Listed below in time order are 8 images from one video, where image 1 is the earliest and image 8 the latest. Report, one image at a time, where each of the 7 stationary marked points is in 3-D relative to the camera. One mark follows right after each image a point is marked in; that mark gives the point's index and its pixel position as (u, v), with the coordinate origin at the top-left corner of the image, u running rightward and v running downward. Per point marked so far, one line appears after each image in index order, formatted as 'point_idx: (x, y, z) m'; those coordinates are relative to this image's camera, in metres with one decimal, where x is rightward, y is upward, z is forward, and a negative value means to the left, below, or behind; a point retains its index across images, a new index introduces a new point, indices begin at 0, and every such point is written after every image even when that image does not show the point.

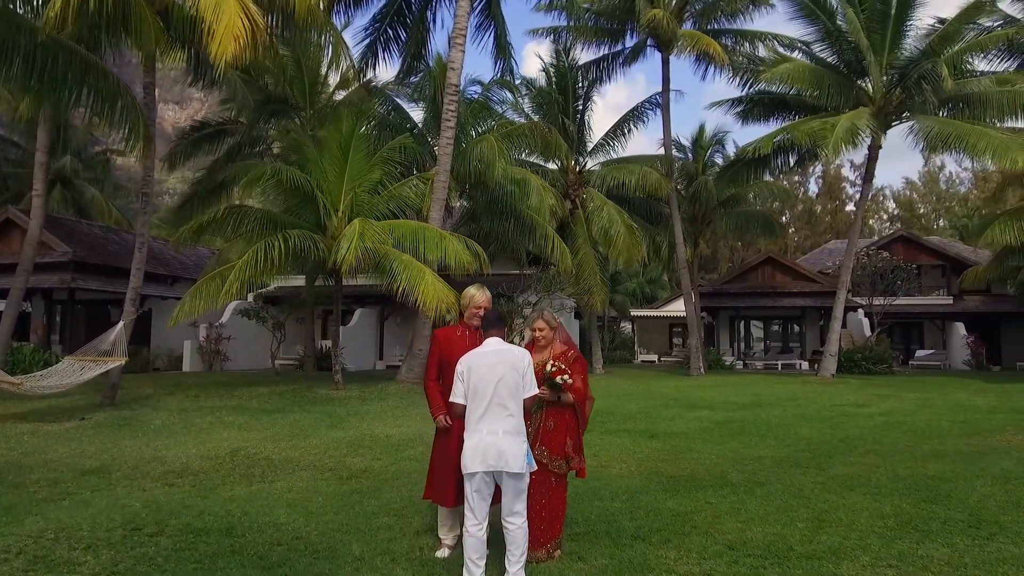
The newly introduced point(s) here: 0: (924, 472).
0: (+3.9, -1.7, +7.0) m
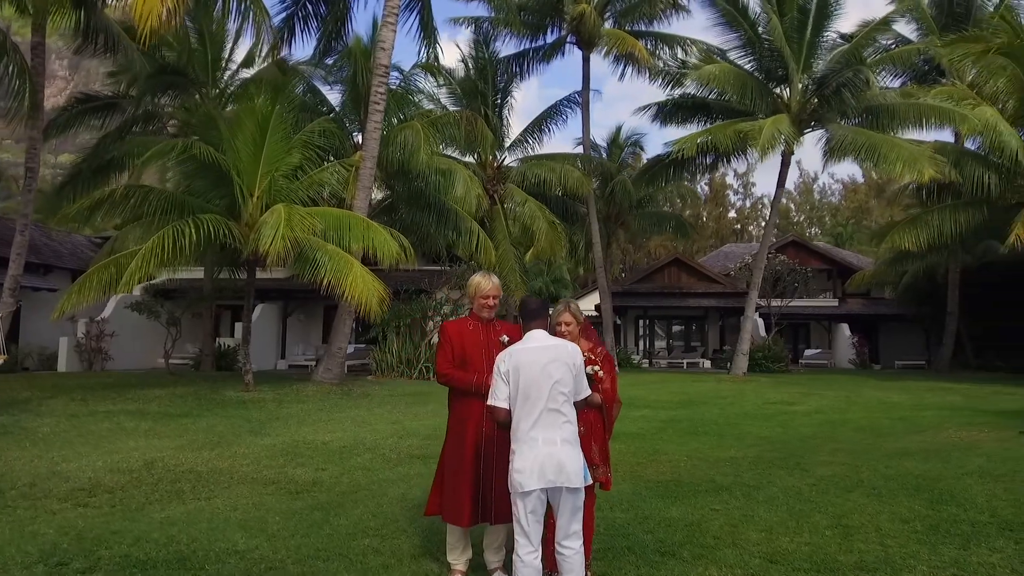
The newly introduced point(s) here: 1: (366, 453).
0: (+3.7, -1.7, +7.0) m
1: (-1.7, -2.0, +8.9) m
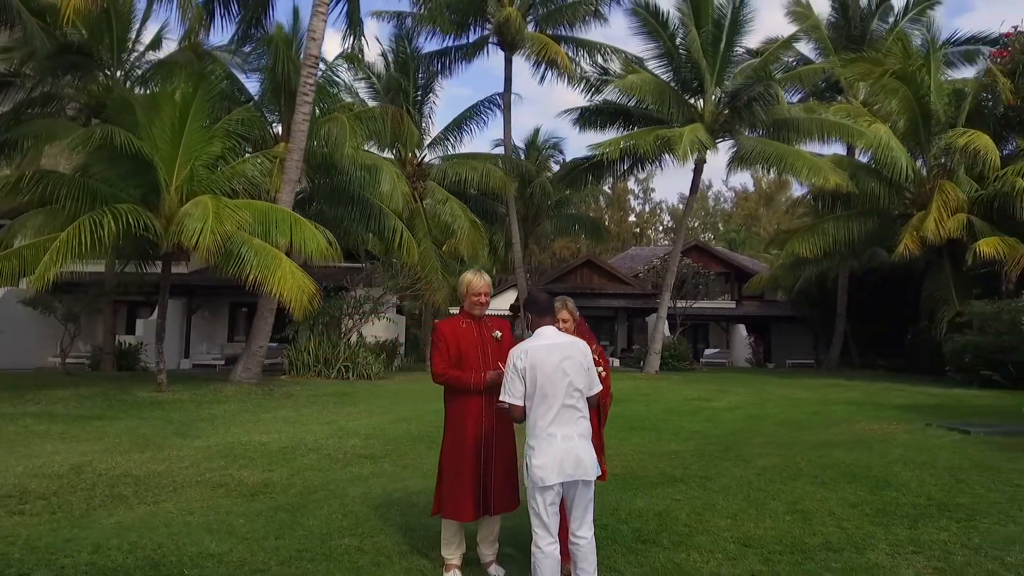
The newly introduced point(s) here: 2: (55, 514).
0: (+3.3, -1.7, +7.5) m
1: (-2.3, -1.9, +8.7) m
2: (-3.7, -1.8, +6.0) m
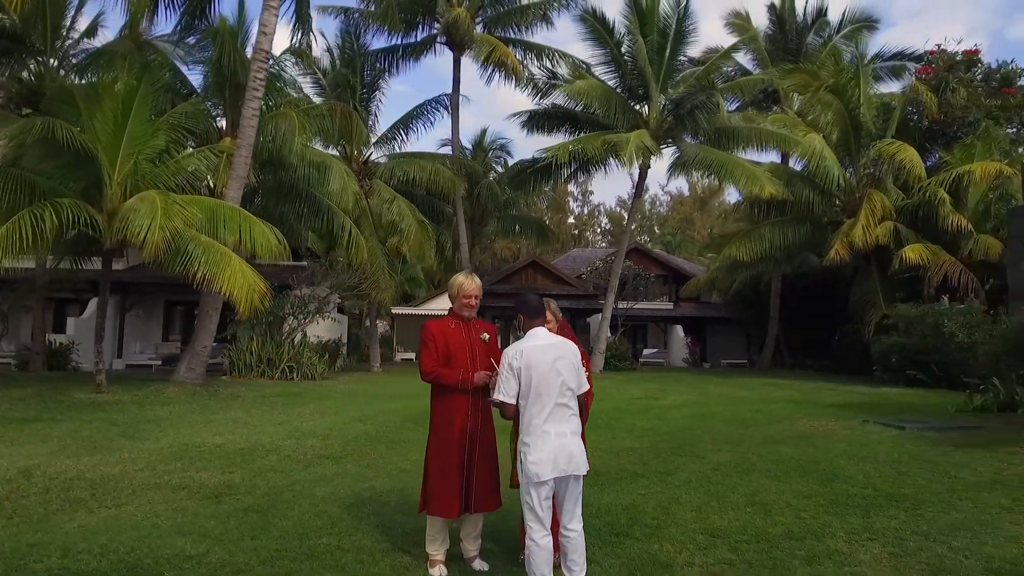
0: (+3.0, -1.8, +7.9) m
1: (-2.8, -1.9, +8.6) m
2: (-3.9, -1.8, +5.8) m
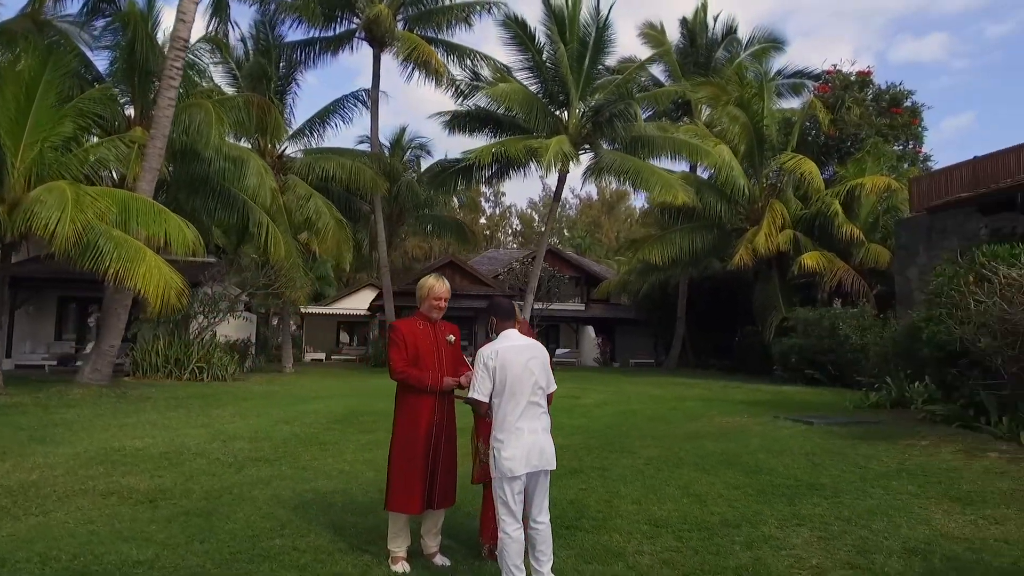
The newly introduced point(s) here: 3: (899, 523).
0: (+2.3, -1.8, +8.4) m
1: (-3.5, -1.9, +8.3) m
2: (-4.3, -1.8, +5.4) m
3: (+2.7, -1.6, +5.1) m
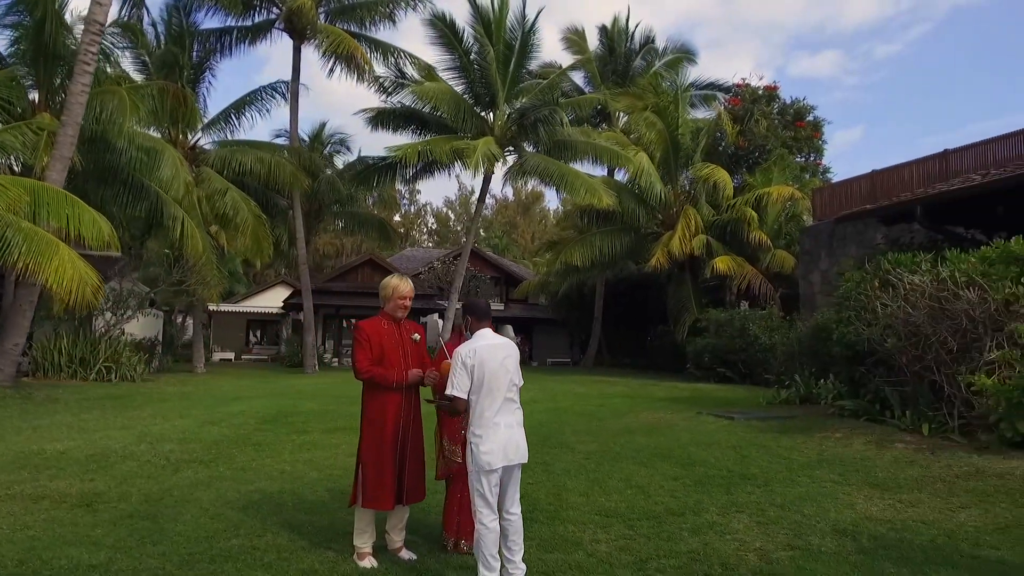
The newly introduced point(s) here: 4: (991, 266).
0: (+1.6, -1.9, +8.8) m
1: (-4.2, -1.9, +8.0) m
2: (-4.6, -1.7, +5.1) m
3: (+2.4, -1.7, +5.6) m
4: (+5.1, +0.2, +7.9) m
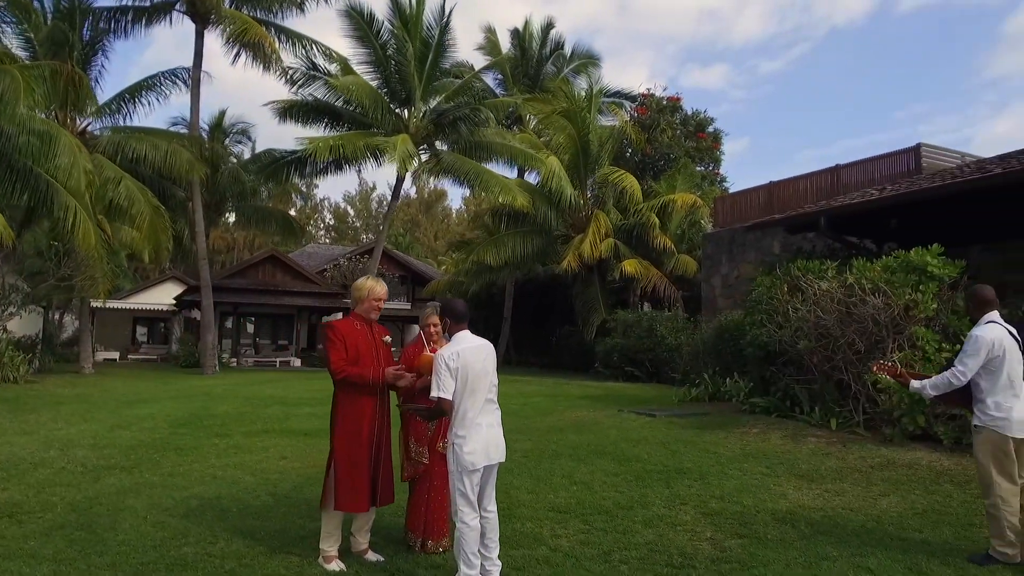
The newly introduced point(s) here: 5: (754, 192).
0: (+0.8, -1.9, +9.1) m
1: (-4.8, -1.8, +7.5) m
2: (-4.8, -1.7, +4.5) m
3: (+2.0, -1.7, +6.0) m
4: (+4.5, +0.2, +8.7) m
5: (+5.9, +2.3, +17.9) m
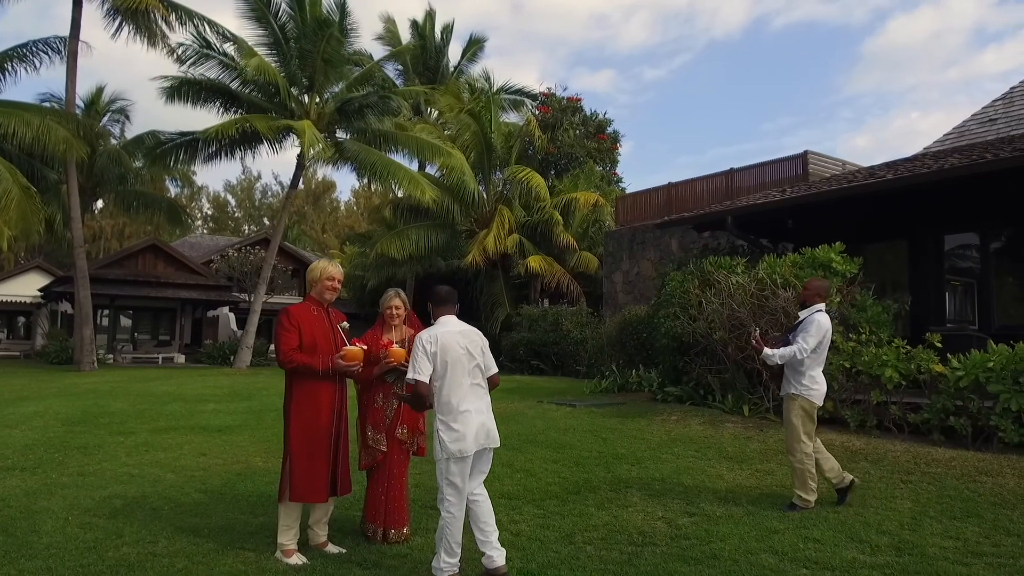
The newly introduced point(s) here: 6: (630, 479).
0: (-0.1, -1.8, +9.1) m
1: (-5.4, -1.7, +6.8) m
2: (-4.9, -1.6, +3.8) m
3: (+1.6, -1.6, +6.3) m
4: (+3.6, +0.2, +9.3) m
5: (+3.7, +2.4, +18.6) m
6: (+1.0, -1.7, +6.4) m
